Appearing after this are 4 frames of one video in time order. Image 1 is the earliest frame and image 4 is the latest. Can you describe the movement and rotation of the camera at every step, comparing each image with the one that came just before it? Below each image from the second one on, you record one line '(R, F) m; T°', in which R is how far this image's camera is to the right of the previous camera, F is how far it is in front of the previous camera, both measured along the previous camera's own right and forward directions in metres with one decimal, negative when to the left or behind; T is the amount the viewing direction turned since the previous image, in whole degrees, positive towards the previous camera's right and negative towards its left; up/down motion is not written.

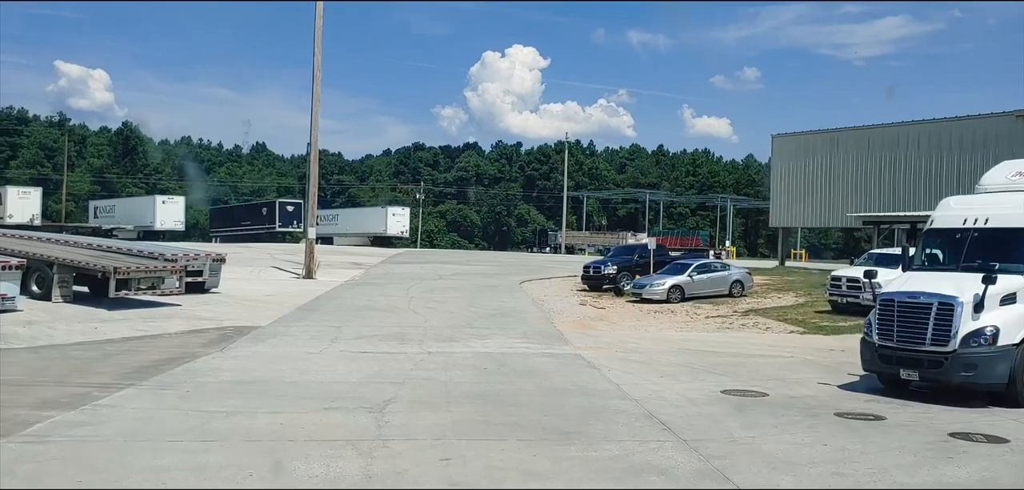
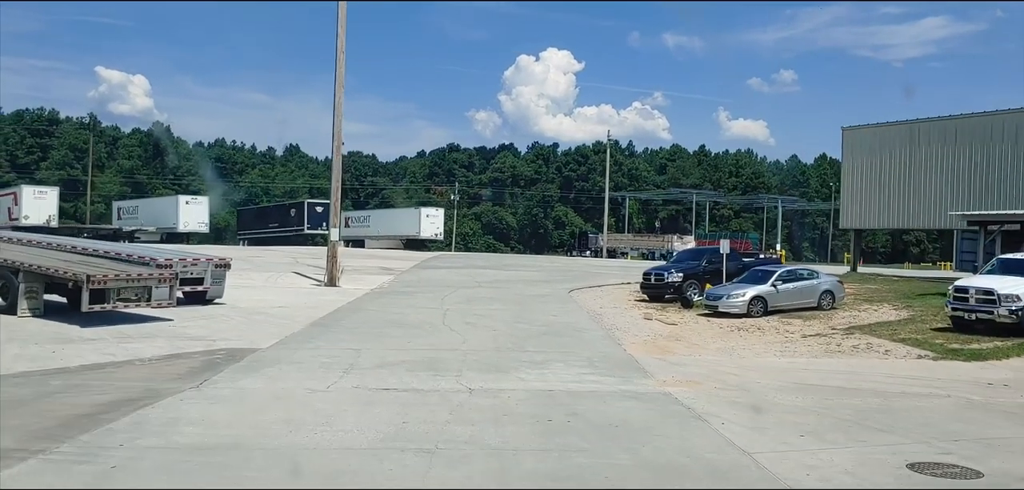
(-0.5, +3.9) m; -2°
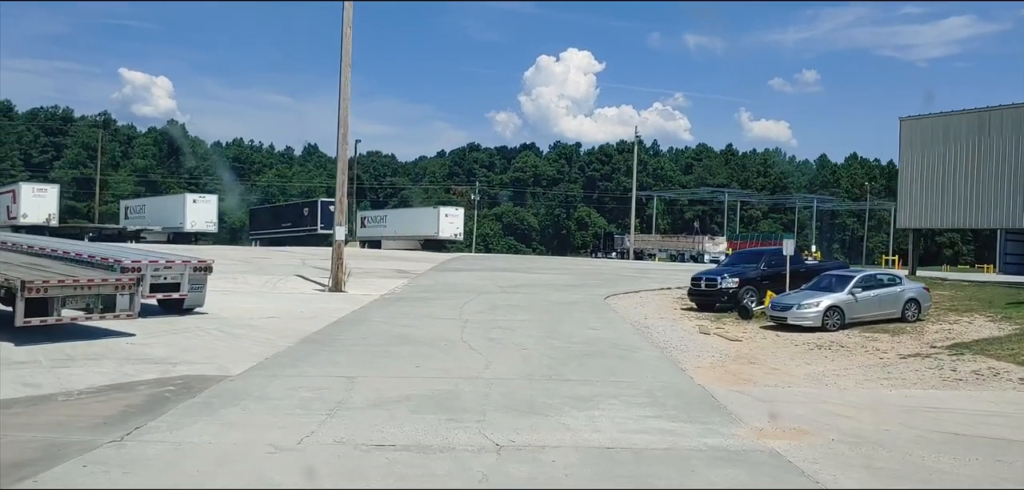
(-0.2, +3.4) m; -1°
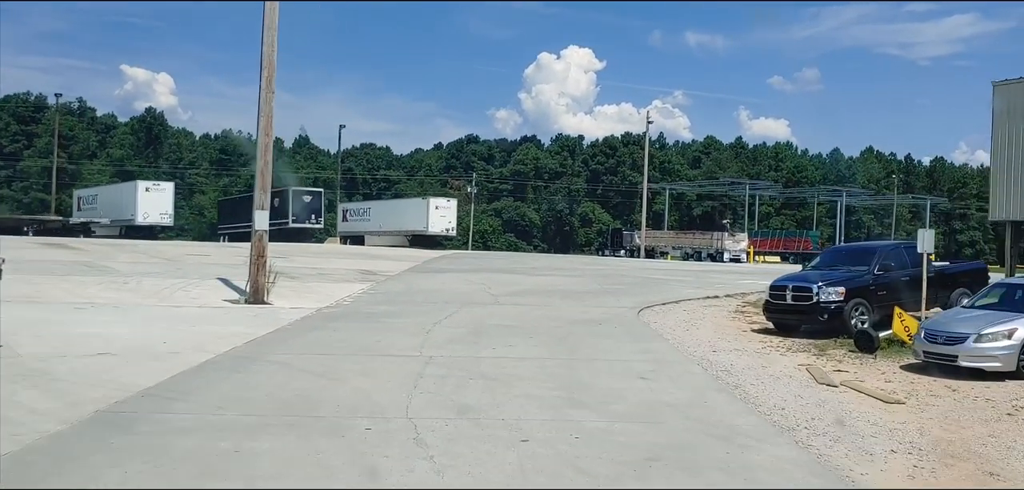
(+0.1, +7.6) m; 0°
